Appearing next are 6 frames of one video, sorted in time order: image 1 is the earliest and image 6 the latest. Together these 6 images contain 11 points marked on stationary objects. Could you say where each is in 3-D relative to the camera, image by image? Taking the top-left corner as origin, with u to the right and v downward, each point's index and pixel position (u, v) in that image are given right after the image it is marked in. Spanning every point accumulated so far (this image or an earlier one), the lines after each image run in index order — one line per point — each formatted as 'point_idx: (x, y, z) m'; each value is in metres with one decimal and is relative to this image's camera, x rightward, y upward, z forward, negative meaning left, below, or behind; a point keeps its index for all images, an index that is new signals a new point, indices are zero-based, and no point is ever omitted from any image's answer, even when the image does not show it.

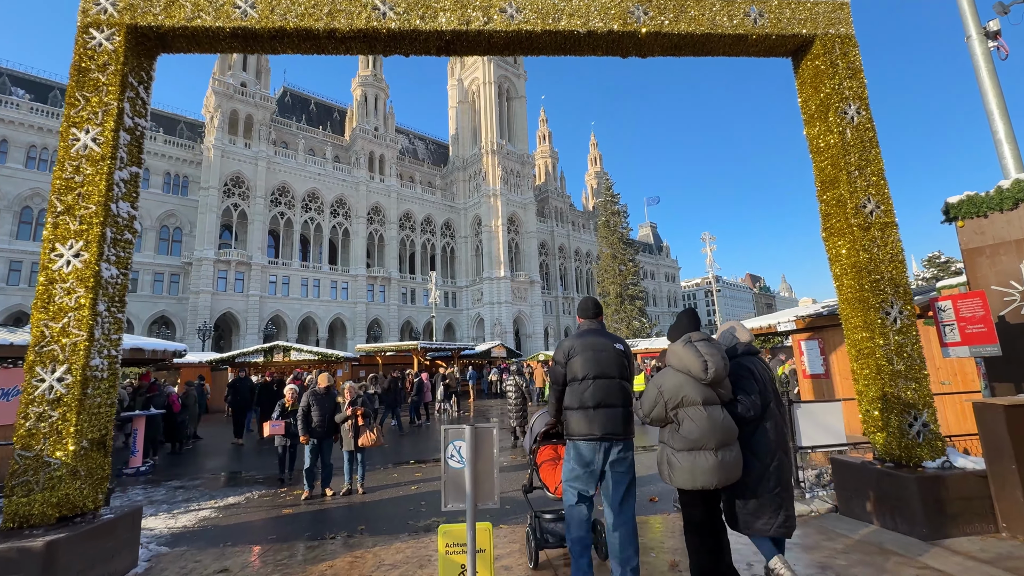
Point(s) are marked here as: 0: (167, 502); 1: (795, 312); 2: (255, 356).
0: (-4.3, -2.7, +5.6) m
1: (+5.7, -0.5, +9.0) m
2: (-10.8, -2.8, +18.8) m
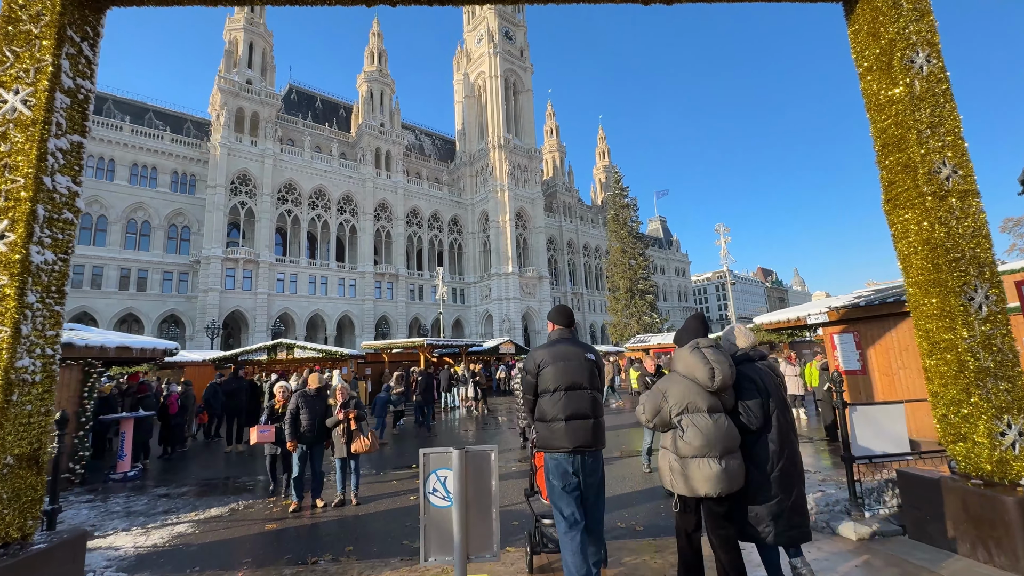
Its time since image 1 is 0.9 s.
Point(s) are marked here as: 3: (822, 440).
0: (-4.2, -2.6, +5.1) m
1: (+5.8, -0.3, +8.4) m
2: (-10.4, -2.7, +18.5) m
3: (+5.9, -2.9, +8.5) m
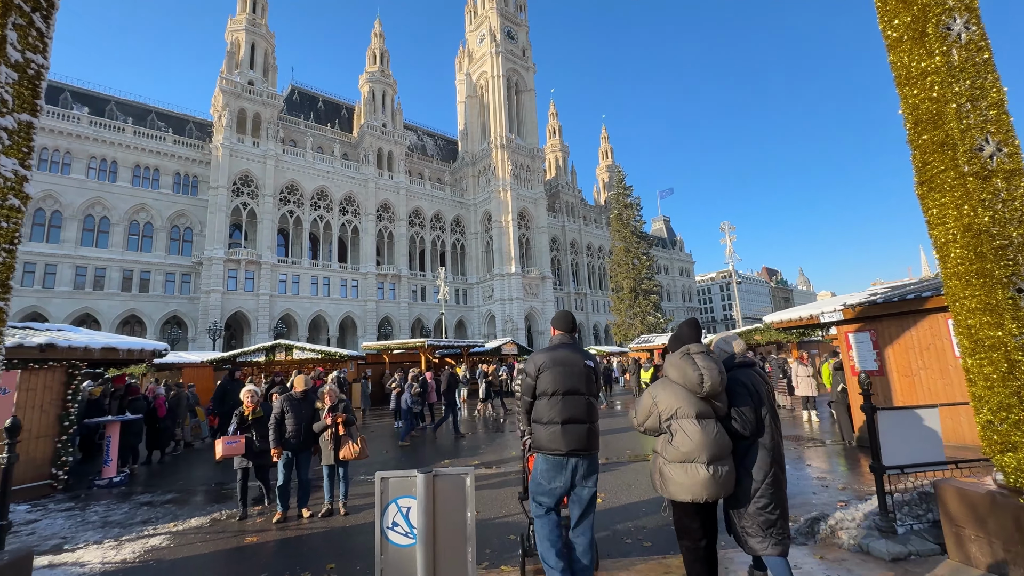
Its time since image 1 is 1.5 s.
0: (-4.2, -2.6, +4.9) m
1: (+5.8, -0.2, +8.0) m
2: (-10.4, -2.7, +18.3) m
3: (+5.9, -2.9, +8.2) m
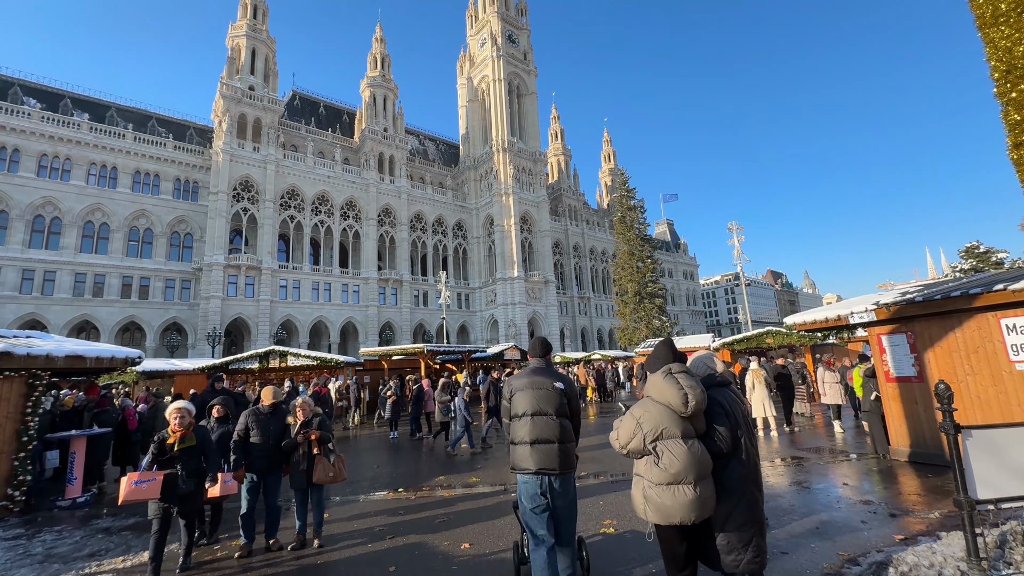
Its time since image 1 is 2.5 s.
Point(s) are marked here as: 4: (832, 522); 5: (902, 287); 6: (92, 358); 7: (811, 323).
0: (-4.2, -2.6, +4.3) m
1: (+5.8, -0.2, +7.4) m
2: (-10.3, -2.9, +17.7) m
3: (+5.9, -2.9, +7.5) m
4: (+3.7, -2.7, +5.1) m
5: (+6.1, 0.0, +7.0) m
6: (-6.6, -1.1, +7.1) m
7: (+5.4, -0.6, +8.2) m
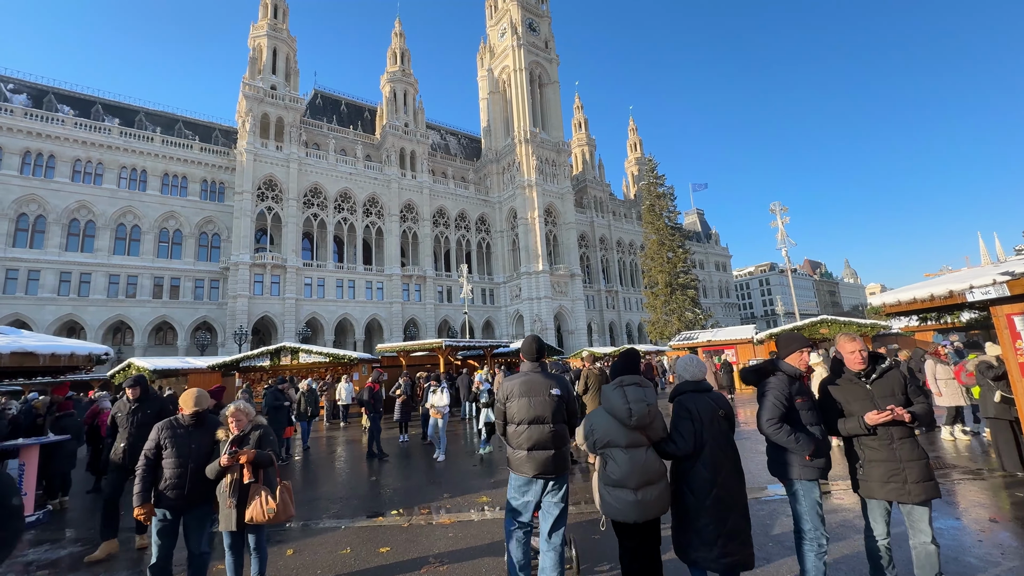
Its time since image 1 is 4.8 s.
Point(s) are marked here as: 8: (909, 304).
0: (-4.1, -2.4, +3.3) m
1: (+6.0, +0.2, +5.8) m
2: (-9.4, -2.7, +17.1) m
3: (+6.2, -2.5, +5.9) m
4: (+3.8, -2.3, +3.7) m
5: (+6.3, +0.4, +5.4) m
6: (-6.3, -0.9, +6.2) m
7: (+5.7, -0.2, +6.7) m
8: (+5.9, -0.2, +6.7) m
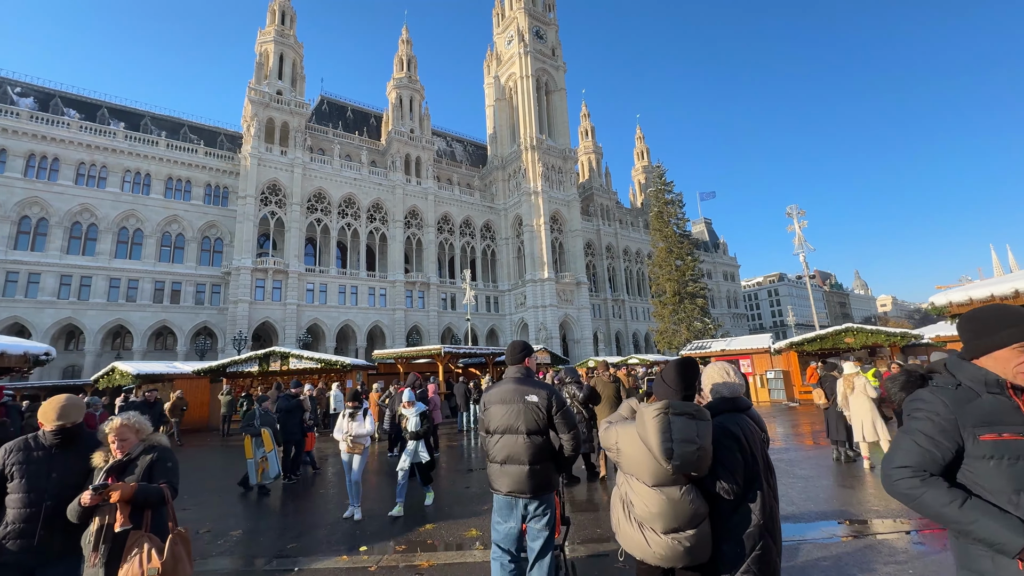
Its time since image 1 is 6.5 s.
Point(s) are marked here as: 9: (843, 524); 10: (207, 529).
0: (-4.2, -2.2, +2.4) m
1: (+6.0, +0.3, +4.8) m
2: (-9.3, -2.8, +16.2) m
3: (+6.2, -2.4, +4.9) m
4: (+3.7, -2.2, +2.7) m
5: (+6.3, +0.4, +4.5) m
6: (-6.4, -0.8, +5.4) m
7: (+5.7, -0.2, +5.7) m
8: (+5.9, -0.2, +5.7) m
9: (+3.9, -2.9, +5.4) m
10: (-4.5, -3.6, +6.6) m
